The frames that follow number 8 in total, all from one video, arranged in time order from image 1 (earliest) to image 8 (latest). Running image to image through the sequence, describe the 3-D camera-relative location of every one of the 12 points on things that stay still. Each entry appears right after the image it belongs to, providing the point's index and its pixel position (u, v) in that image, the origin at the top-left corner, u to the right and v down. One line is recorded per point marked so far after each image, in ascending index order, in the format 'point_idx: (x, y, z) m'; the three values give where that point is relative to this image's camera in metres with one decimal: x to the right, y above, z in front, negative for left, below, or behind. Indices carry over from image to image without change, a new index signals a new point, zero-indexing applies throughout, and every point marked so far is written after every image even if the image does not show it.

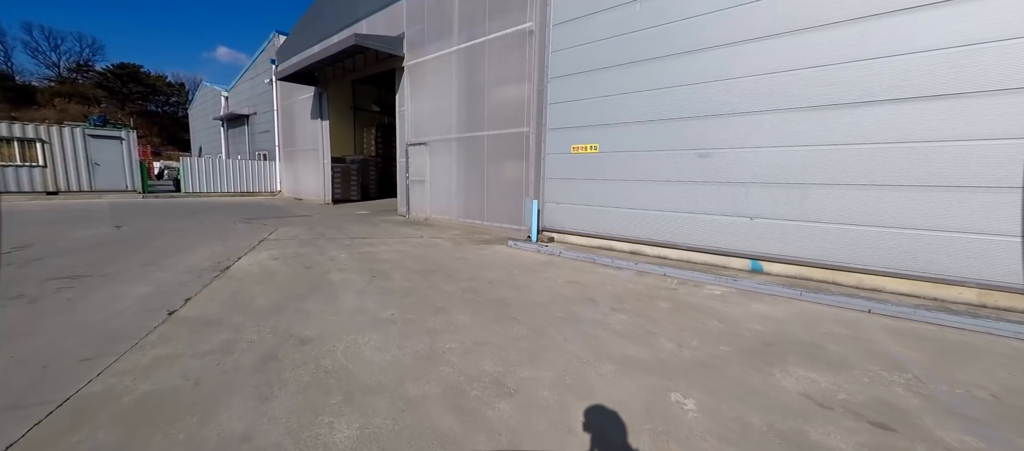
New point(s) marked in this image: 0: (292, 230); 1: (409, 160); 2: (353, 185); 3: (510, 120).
0: (-4.4, -0.1, +7.6) m
1: (-2.8, +1.8, +10.2) m
2: (-6.4, +1.6, +15.2) m
3: (0.0, +2.1, +7.5) m
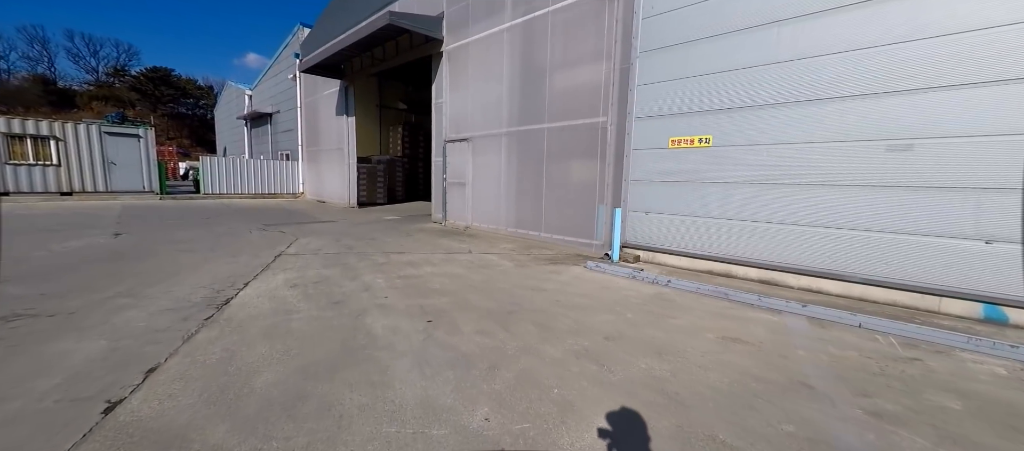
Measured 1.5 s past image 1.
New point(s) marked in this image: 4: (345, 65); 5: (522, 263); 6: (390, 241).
0: (-3.3, -0.3, +6.3) m
1: (-1.5, +1.6, +8.9) m
2: (-5.0, +1.4, +14.1) m
3: (+1.1, +1.9, +6.1) m
4: (-5.7, +5.5, +12.8) m
5: (+0.1, -0.5, +5.3) m
6: (-2.2, -0.3, +6.7) m
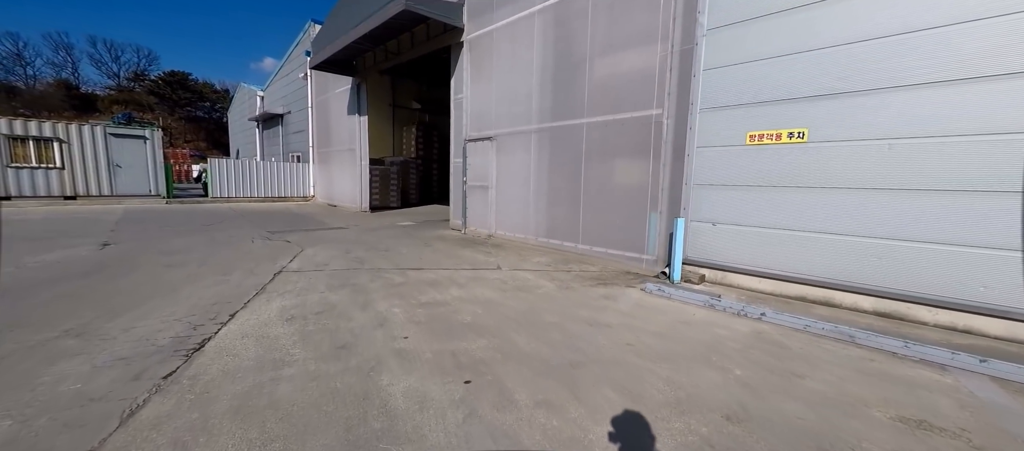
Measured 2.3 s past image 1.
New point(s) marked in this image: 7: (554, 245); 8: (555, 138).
0: (-2.8, -0.4, +5.6) m
1: (-1.0, +1.4, +8.1) m
2: (-4.3, +1.2, +13.3) m
3: (+1.6, +1.8, +5.2) m
4: (-5.0, +5.3, +12.1) m
5: (+0.6, -0.7, +4.4) m
6: (-1.7, -0.4, +6.0) m
7: (+0.7, -0.3, +6.4) m
8: (+0.7, +1.5, +6.3) m
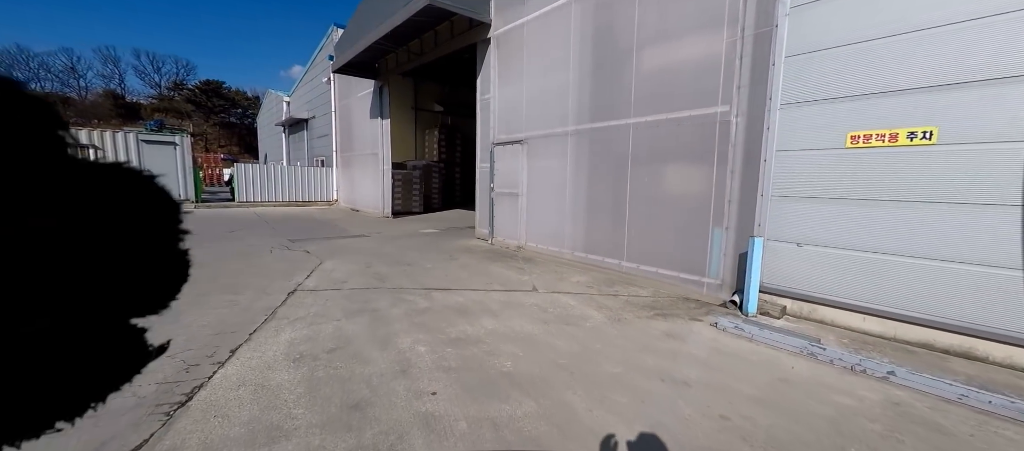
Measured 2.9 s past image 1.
0: (-2.3, -0.6, +5.1) m
1: (-0.3, +1.2, +7.6) m
2: (-3.3, +1.0, +13.0) m
3: (+2.1, +1.6, +4.5) m
4: (-4.1, +5.1, +11.8) m
5: (+1.0, -0.9, +3.8) m
6: (-1.2, -0.6, +5.5) m
7: (+1.2, -0.5, +5.8) m
8: (+1.3, +1.3, +5.7) m
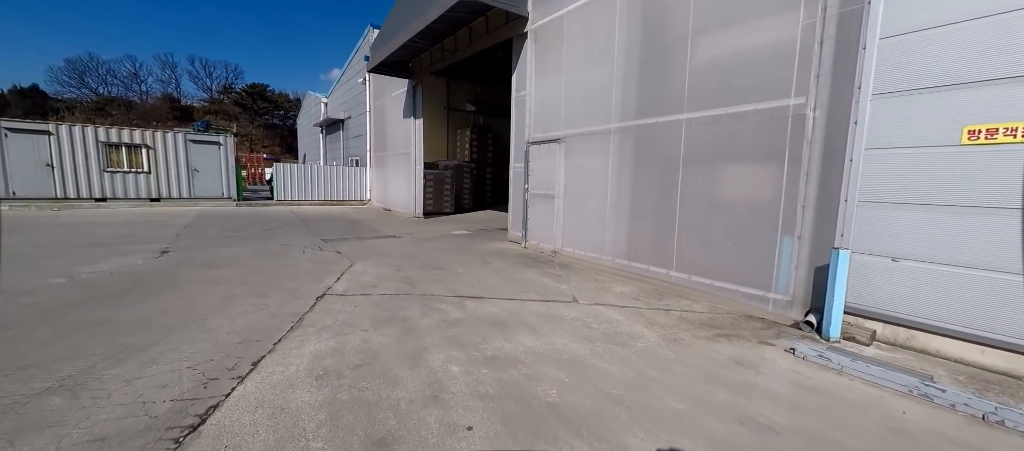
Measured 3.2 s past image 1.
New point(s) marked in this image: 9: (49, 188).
0: (-1.9, -0.6, +4.9) m
1: (+0.4, +1.2, +7.2) m
2: (-2.2, +1.0, +12.9) m
3: (+2.5, +1.5, +4.0) m
4: (-3.1, +5.1, +11.8) m
5: (+1.4, -1.0, +3.3) m
6: (-0.7, -0.7, +5.2) m
7: (+1.8, -0.6, +5.3) m
8: (+1.8, +1.2, +5.2) m
9: (-12.5, +1.0, +10.2) m
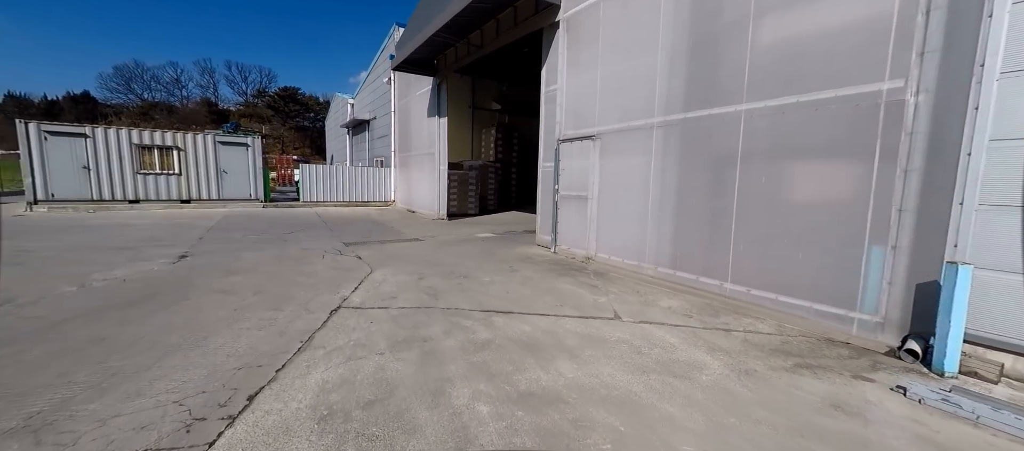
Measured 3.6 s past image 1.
0: (-1.5, -0.7, +4.6) m
1: (+0.9, +1.1, +6.7) m
2: (-1.3, +1.0, +12.5) m
3: (+2.9, +1.4, +3.4) m
4: (-2.2, +5.1, +11.5) m
5: (+1.6, -1.0, +2.8) m
6: (-0.3, -0.7, +4.8) m
7: (+2.1, -0.7, +4.7) m
8: (+2.2, +1.1, +4.6) m
9: (-11.8, +1.0, +10.5) m
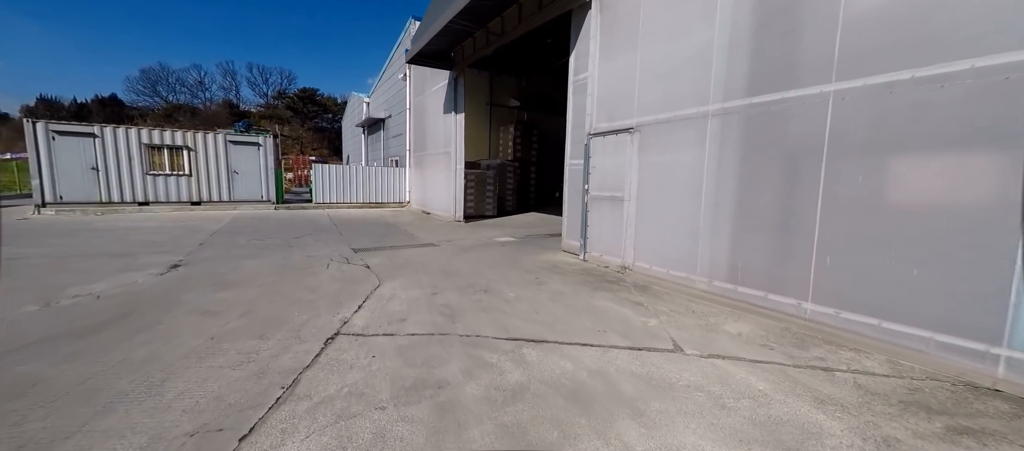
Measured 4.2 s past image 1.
0: (-1.2, -0.7, +4.0) m
1: (+1.3, +1.0, +6.0) m
2: (-0.7, +0.9, +11.9) m
3: (+3.1, +1.3, +2.6) m
4: (-1.7, +5.0, +10.9) m
5: (+1.9, -1.1, +2.0) m
6: (0.0, -0.8, +4.1) m
7: (+2.5, -0.8, +3.9) m
8: (+2.5, +1.0, +3.9) m
9: (-11.3, +0.9, +10.2) m
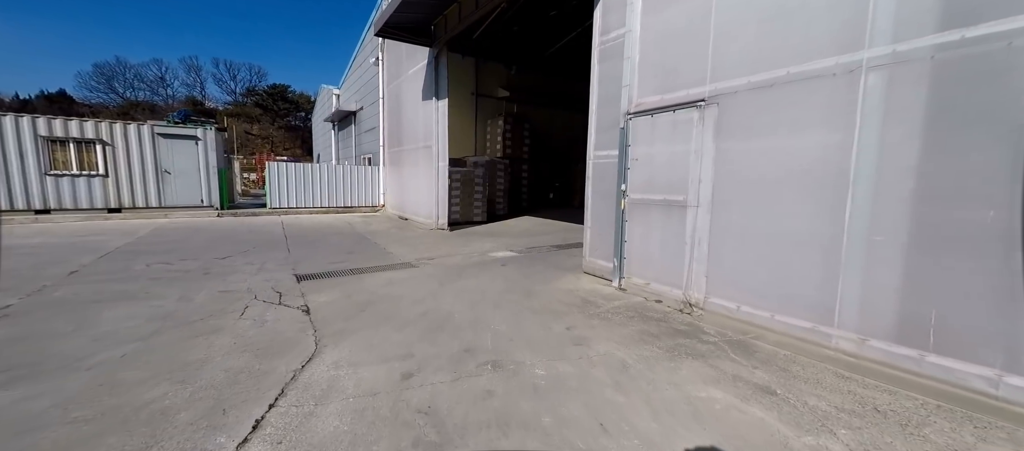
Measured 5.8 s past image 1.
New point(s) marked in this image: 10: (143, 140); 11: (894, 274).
0: (-0.9, -0.9, +2.1) m
1: (+1.4, +0.9, +4.3) m
2: (-0.9, +0.7, +10.1) m
3: (+3.4, +1.2, +1.0) m
4: (-1.8, +4.8, +9.0) m
5: (+2.2, -1.2, +0.4) m
6: (+0.2, -1.0, +2.3) m
7: (+2.7, -0.9, +2.3) m
8: (+2.7, +0.9, +2.2) m
9: (-11.3, +0.6, +8.0) m
10: (-9.1, +2.1, +9.3) m
11: (+2.6, -0.3, +2.5) m
